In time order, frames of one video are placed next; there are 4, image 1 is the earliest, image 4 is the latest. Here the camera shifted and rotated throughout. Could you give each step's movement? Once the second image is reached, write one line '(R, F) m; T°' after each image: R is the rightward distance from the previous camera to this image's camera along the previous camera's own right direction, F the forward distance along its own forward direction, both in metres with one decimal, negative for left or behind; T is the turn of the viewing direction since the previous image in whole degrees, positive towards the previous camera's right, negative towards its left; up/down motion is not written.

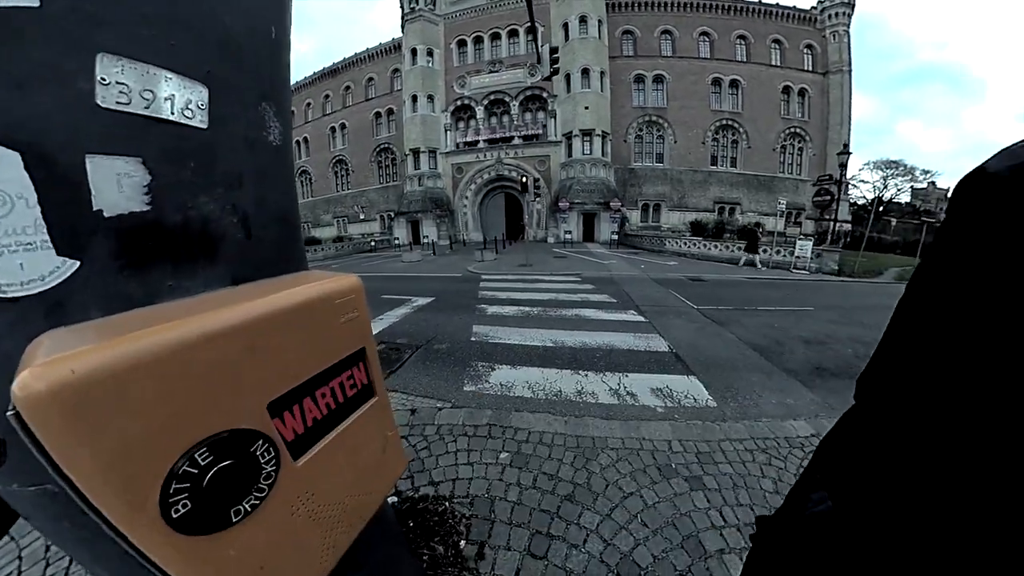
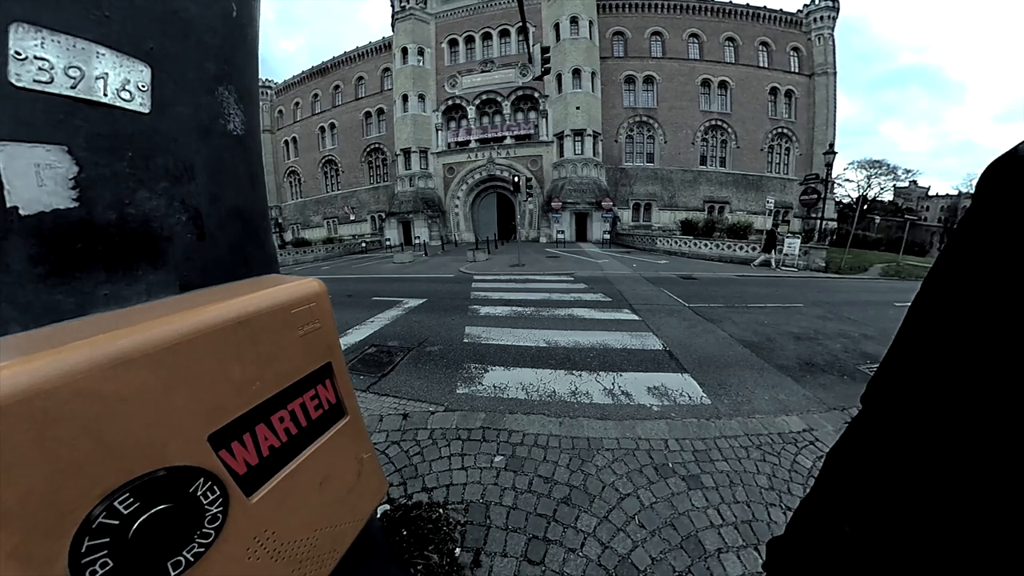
(0.0, 0.0) m; +1°
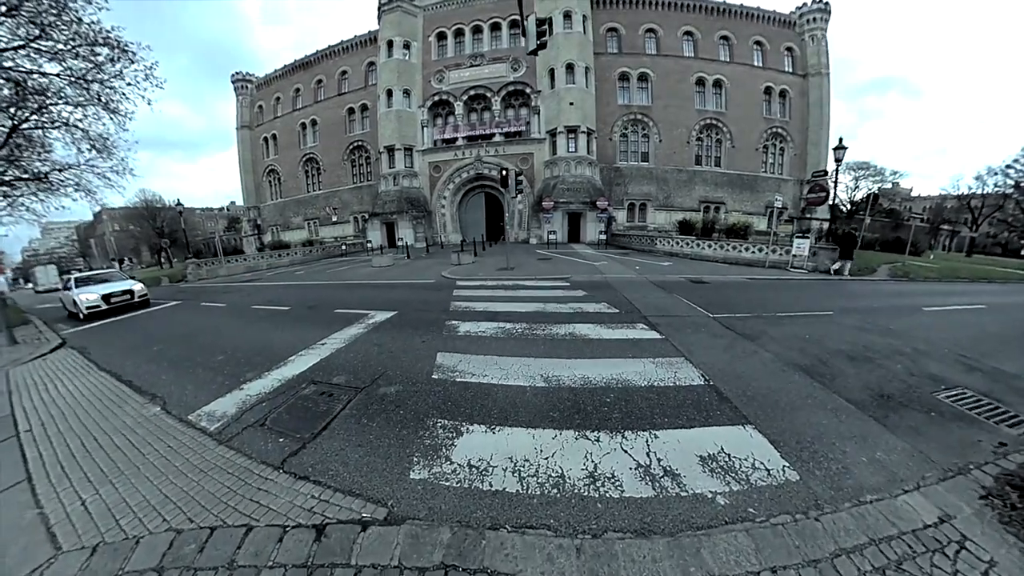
(0.0, +1.3) m; +2°
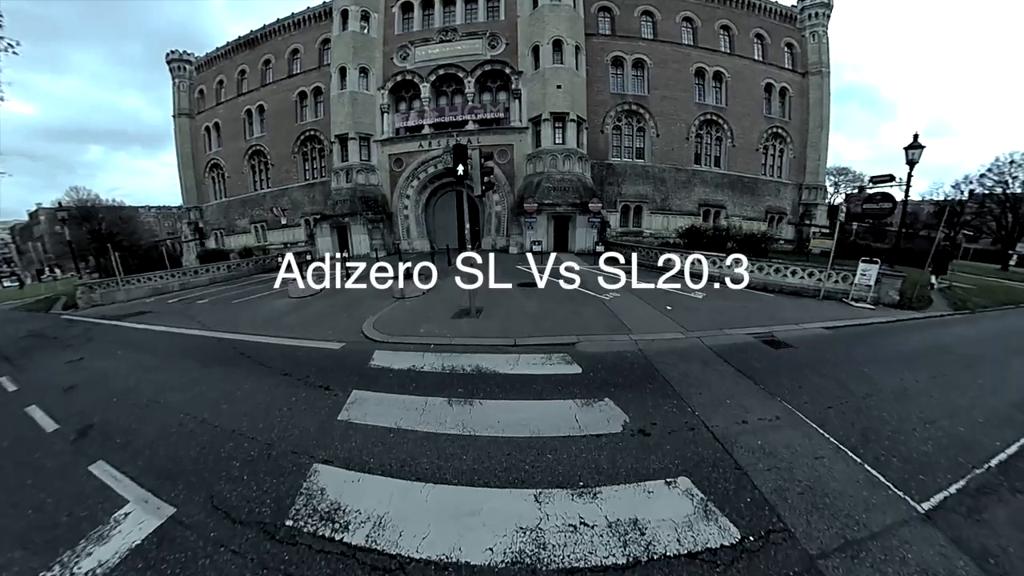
(+0.3, +3.8) m; +3°
